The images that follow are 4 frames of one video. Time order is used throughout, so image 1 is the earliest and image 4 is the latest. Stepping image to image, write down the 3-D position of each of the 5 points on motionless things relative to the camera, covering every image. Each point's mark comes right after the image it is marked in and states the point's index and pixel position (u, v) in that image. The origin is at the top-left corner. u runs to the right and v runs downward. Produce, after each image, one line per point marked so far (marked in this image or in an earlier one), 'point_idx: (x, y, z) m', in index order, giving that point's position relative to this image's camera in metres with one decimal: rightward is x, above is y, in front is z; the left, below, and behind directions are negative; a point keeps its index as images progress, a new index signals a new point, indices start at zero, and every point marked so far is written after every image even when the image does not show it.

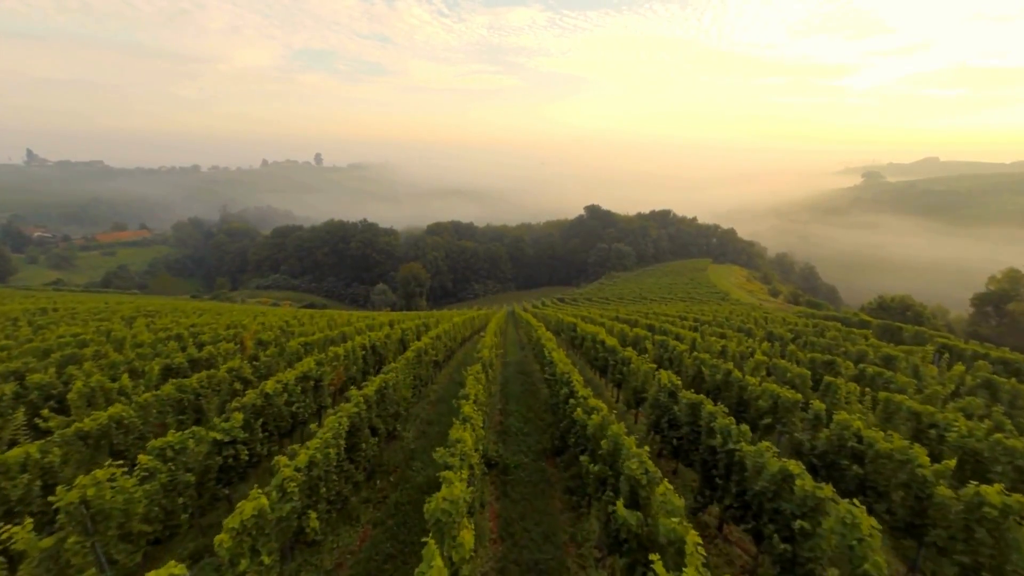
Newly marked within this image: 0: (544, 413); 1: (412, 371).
0: (+1.0, -3.9, +11.7) m
1: (-3.0, -2.6, +11.6) m
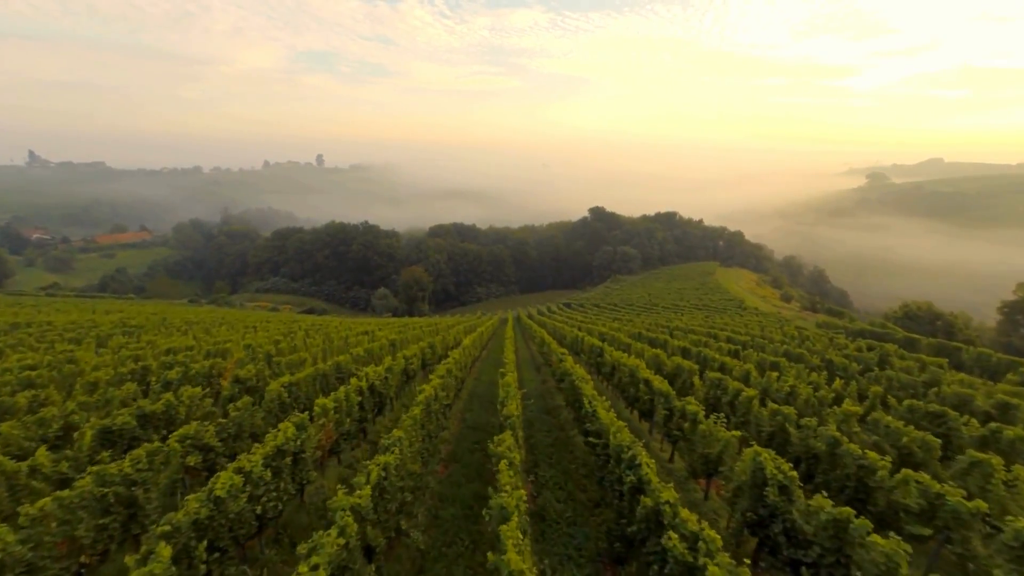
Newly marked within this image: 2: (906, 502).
0: (+1.8, -4.8, +9.3) m
1: (-2.2, -3.4, +9.2) m
2: (+7.3, -4.0, +7.1) m
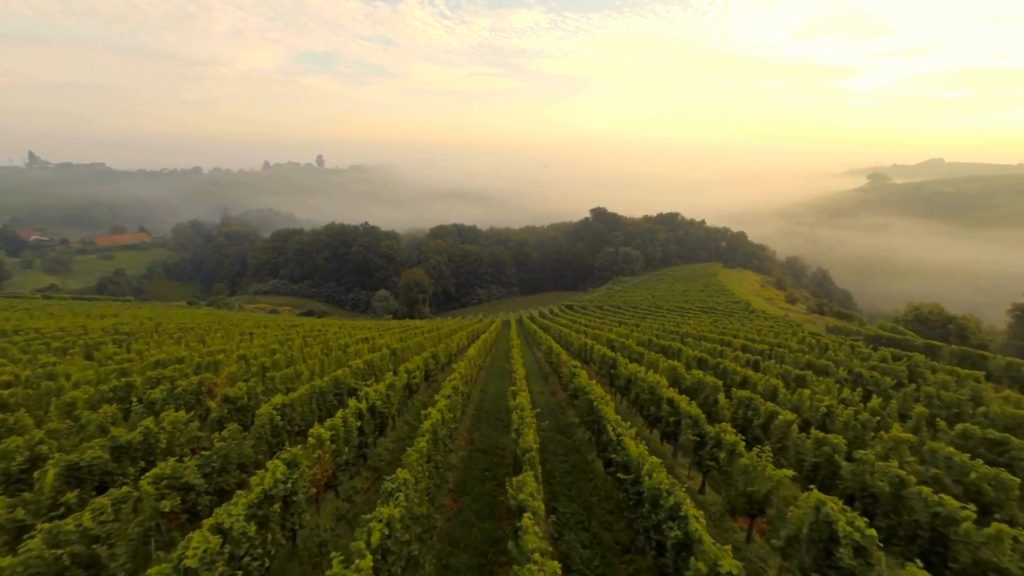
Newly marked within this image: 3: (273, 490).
0: (+2.2, -5.1, +8.4) m
1: (-1.9, -3.8, +8.3) m
2: (+7.7, -4.3, +6.1) m
3: (-4.2, -3.5, +6.8) m
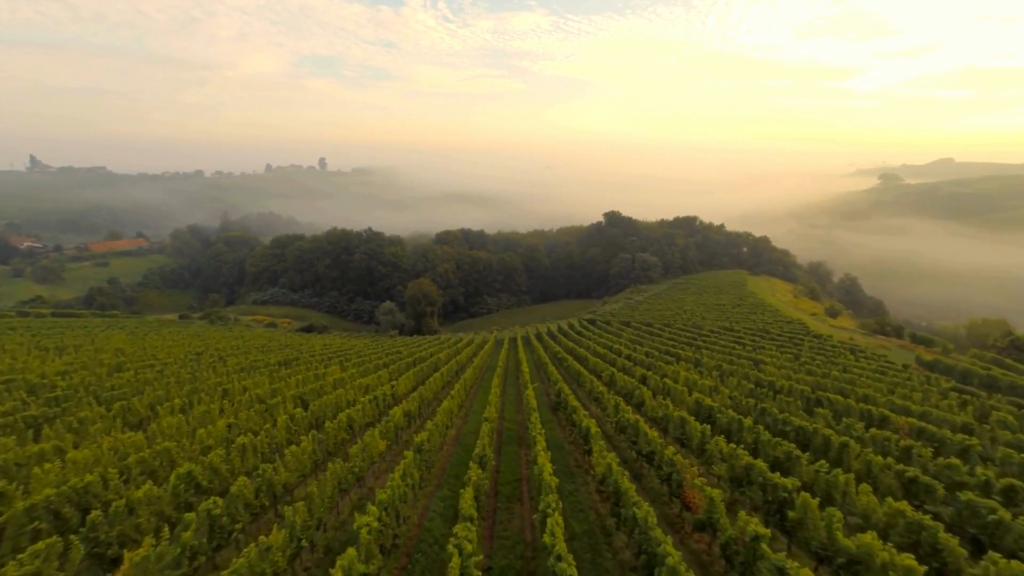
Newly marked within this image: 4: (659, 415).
0: (+5.2, -7.5, +1.6) m
1: (+1.1, -6.1, +1.6) m
2: (+10.7, -6.7, -0.7) m
3: (-1.3, -5.9, +0.1) m
4: (+7.5, -6.5, +19.6) m
